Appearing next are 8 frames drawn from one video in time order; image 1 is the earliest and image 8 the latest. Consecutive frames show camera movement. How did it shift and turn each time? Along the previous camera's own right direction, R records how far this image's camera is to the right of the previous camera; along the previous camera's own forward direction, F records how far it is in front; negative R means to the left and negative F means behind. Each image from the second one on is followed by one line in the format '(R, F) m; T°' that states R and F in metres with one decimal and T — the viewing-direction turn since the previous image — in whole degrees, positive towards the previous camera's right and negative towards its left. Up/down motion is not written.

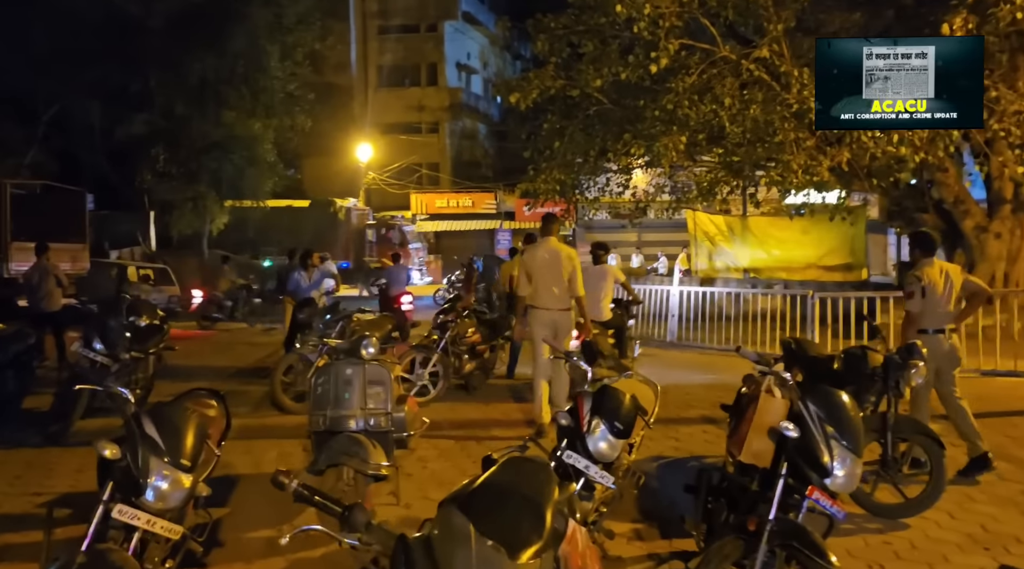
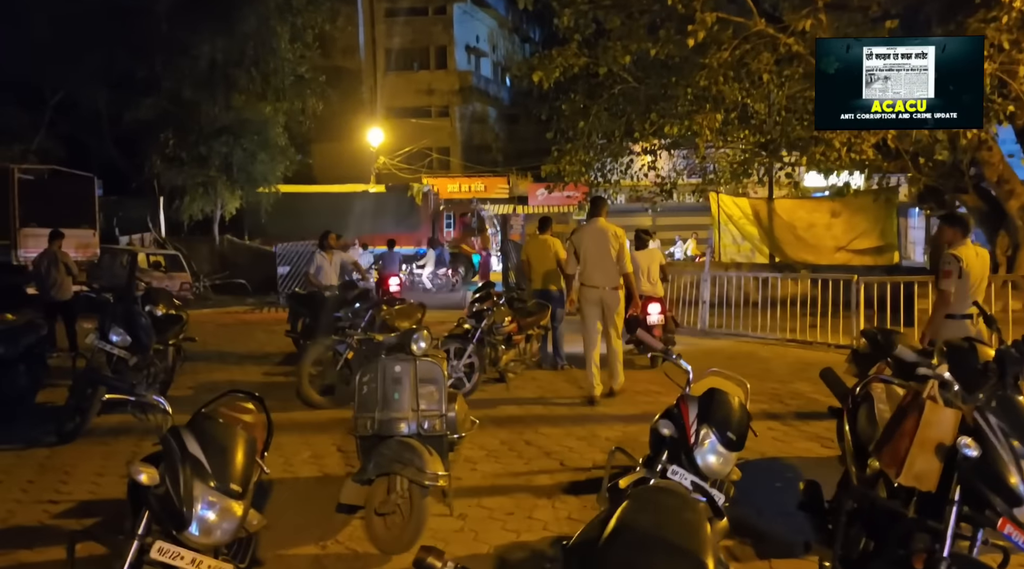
(-0.3, +0.5) m; 0°
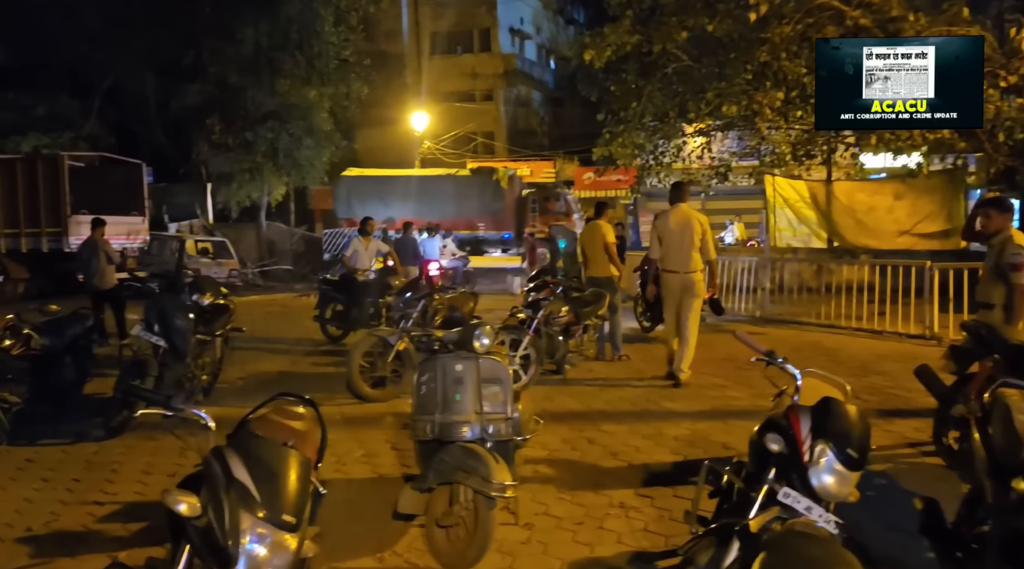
(-0.1, +0.4) m; -3°
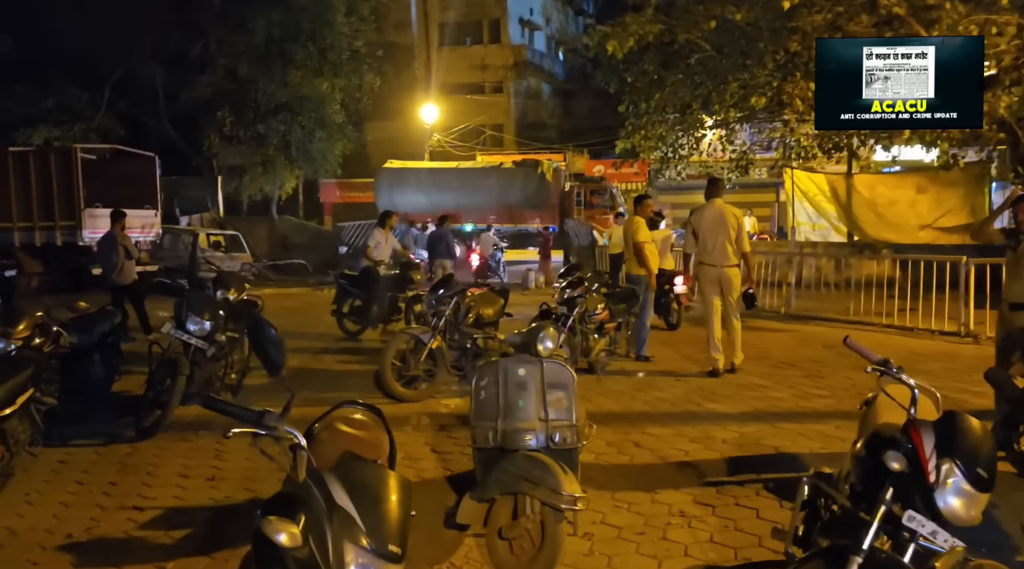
(-0.3, +0.2) m; 0°
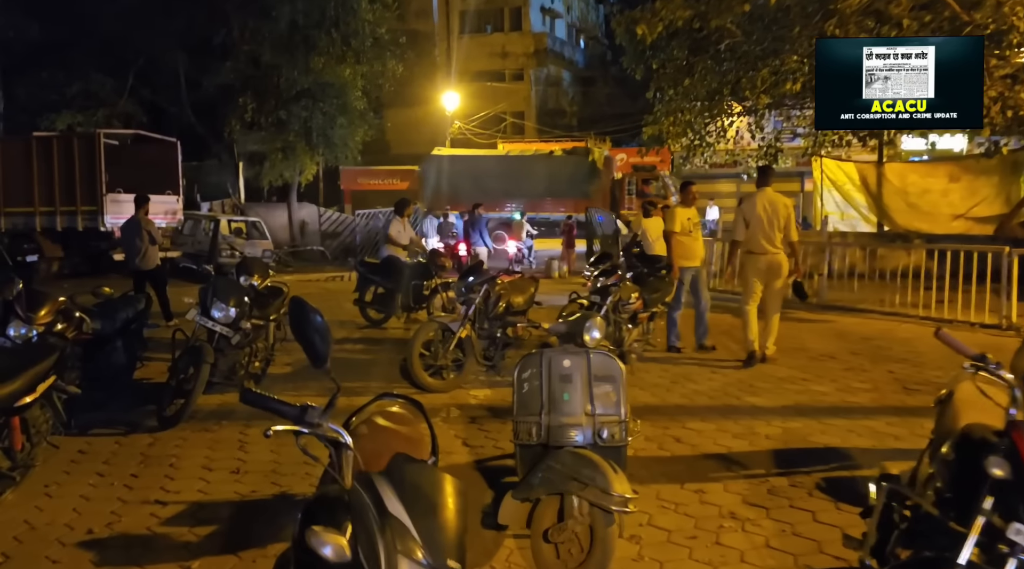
(-0.1, +0.2) m; -1°
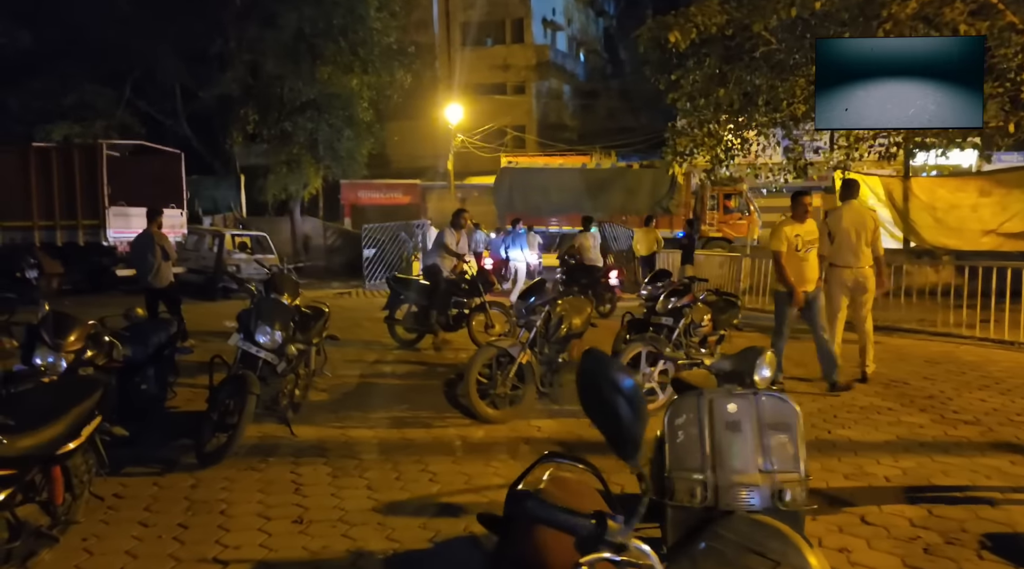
(-0.6, +0.6) m; +1°
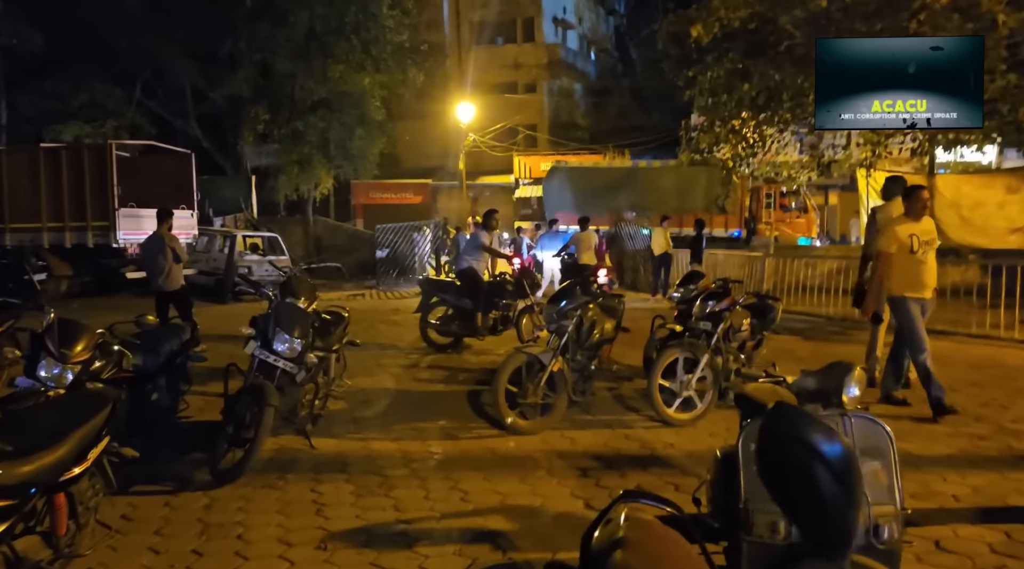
(-0.2, +0.3) m; -1°
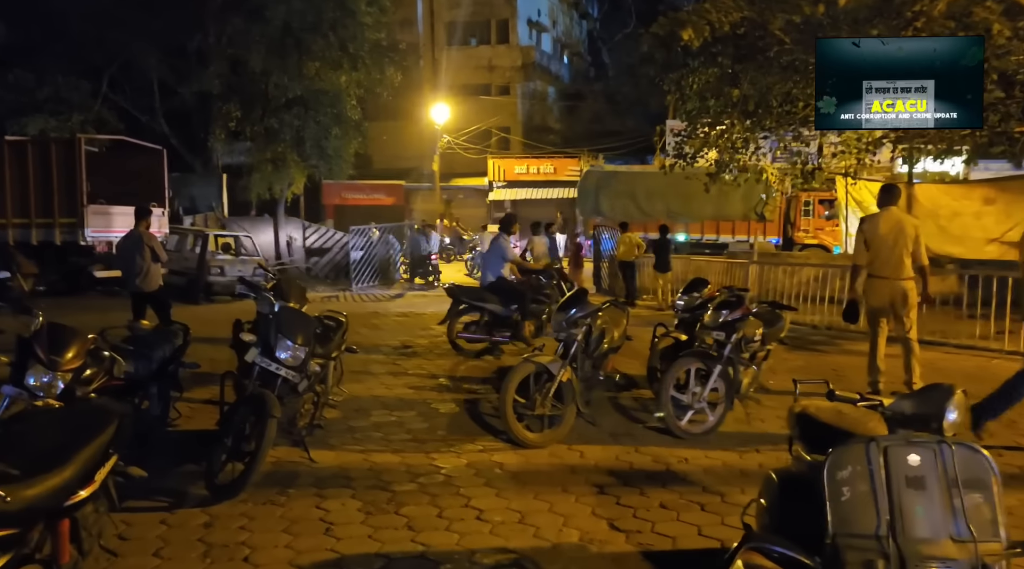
(-0.3, +0.3) m; +2°
